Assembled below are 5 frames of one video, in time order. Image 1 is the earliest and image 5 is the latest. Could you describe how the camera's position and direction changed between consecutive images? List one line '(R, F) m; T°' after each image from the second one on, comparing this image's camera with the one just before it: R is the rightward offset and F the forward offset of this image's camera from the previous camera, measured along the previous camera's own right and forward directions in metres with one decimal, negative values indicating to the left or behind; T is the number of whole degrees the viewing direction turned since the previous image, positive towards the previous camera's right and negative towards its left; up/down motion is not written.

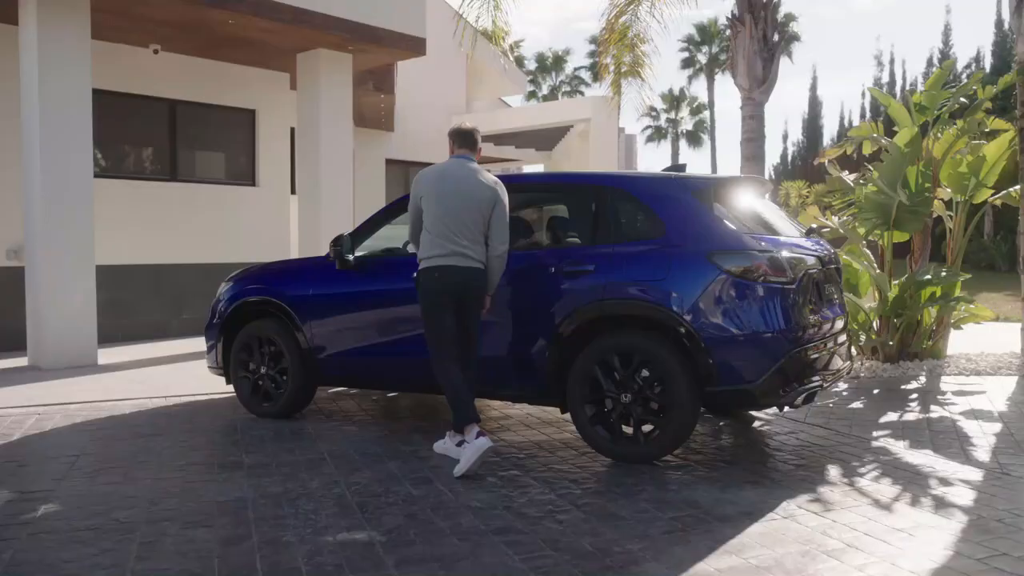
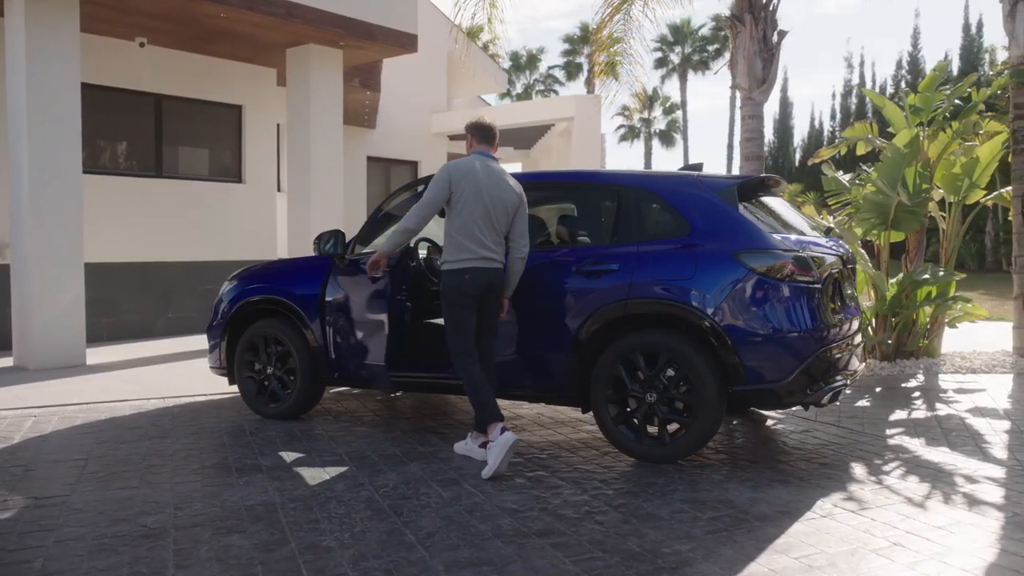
(-0.4, +0.1) m; +3°
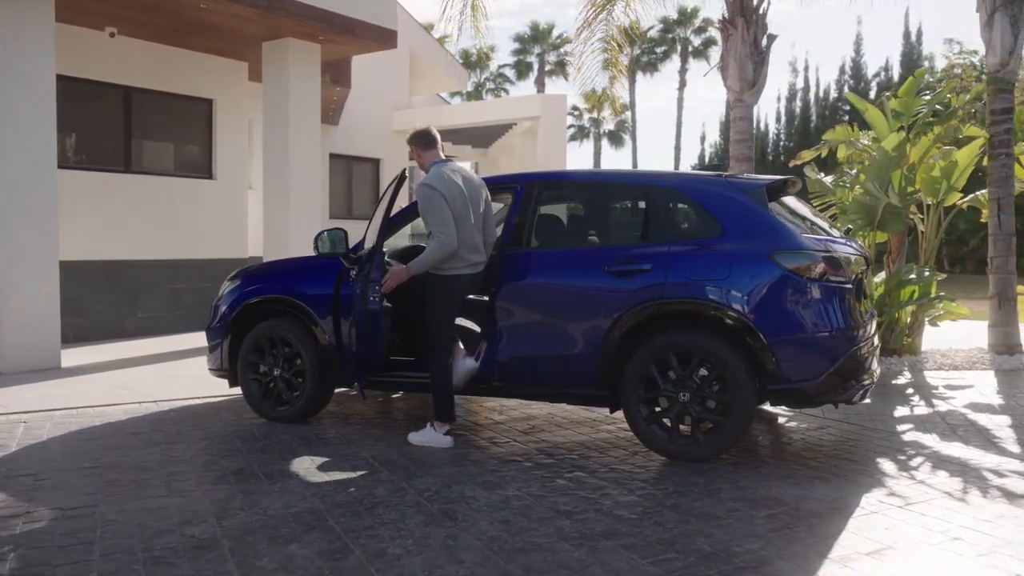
(-0.7, +0.1) m; +5°
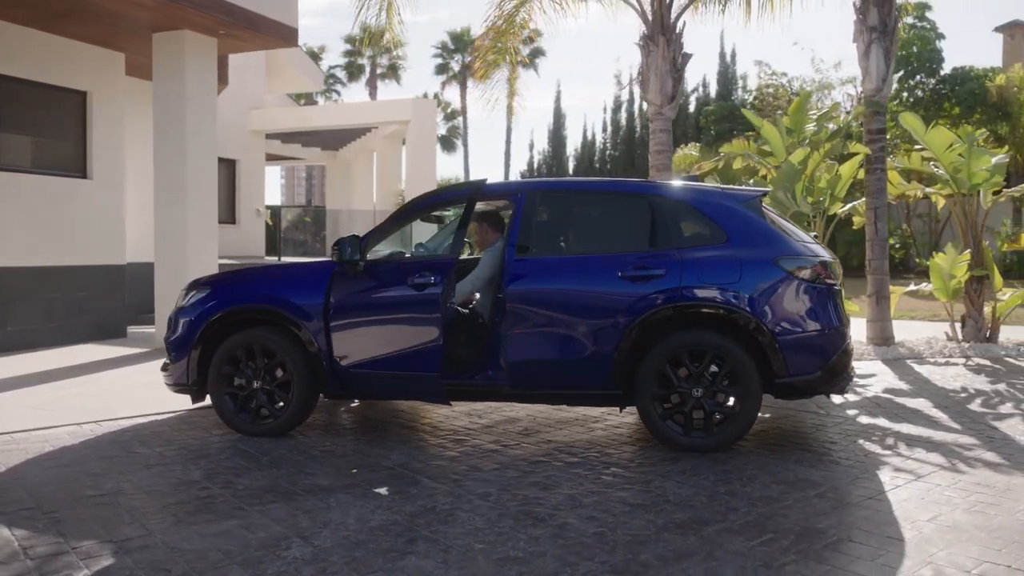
(-1.6, +0.1) m; +14°
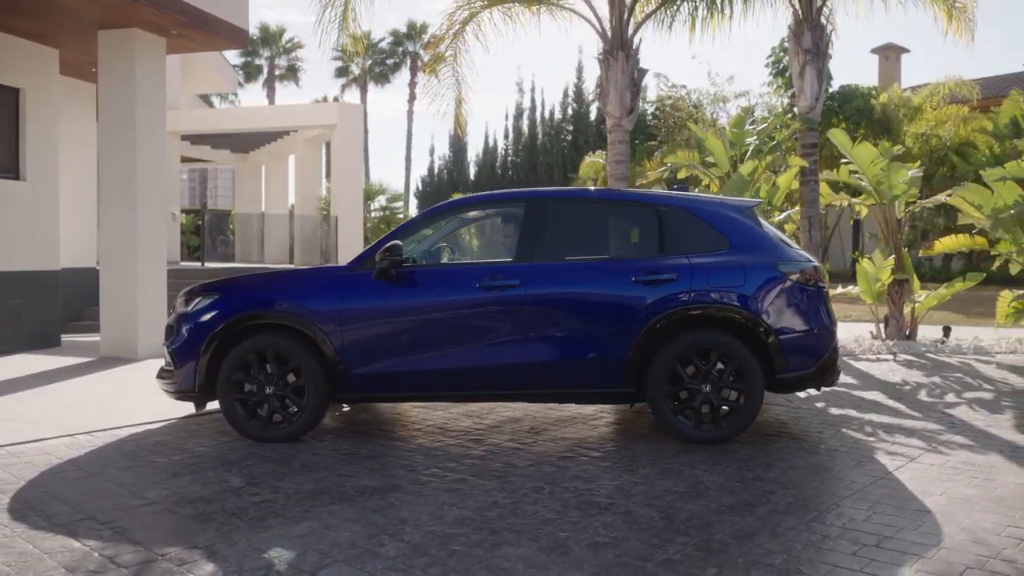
(-1.1, -0.2) m; +8°
